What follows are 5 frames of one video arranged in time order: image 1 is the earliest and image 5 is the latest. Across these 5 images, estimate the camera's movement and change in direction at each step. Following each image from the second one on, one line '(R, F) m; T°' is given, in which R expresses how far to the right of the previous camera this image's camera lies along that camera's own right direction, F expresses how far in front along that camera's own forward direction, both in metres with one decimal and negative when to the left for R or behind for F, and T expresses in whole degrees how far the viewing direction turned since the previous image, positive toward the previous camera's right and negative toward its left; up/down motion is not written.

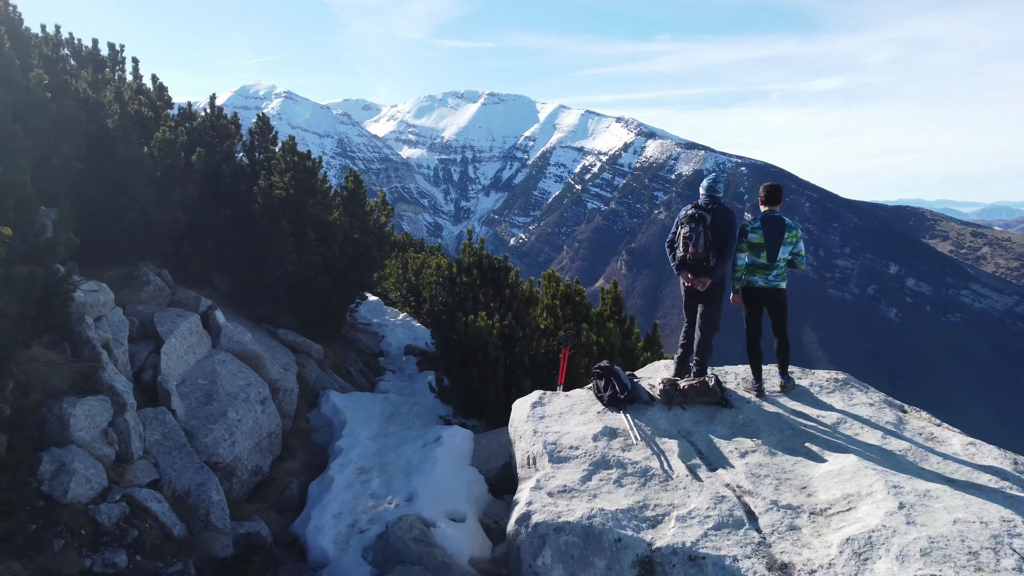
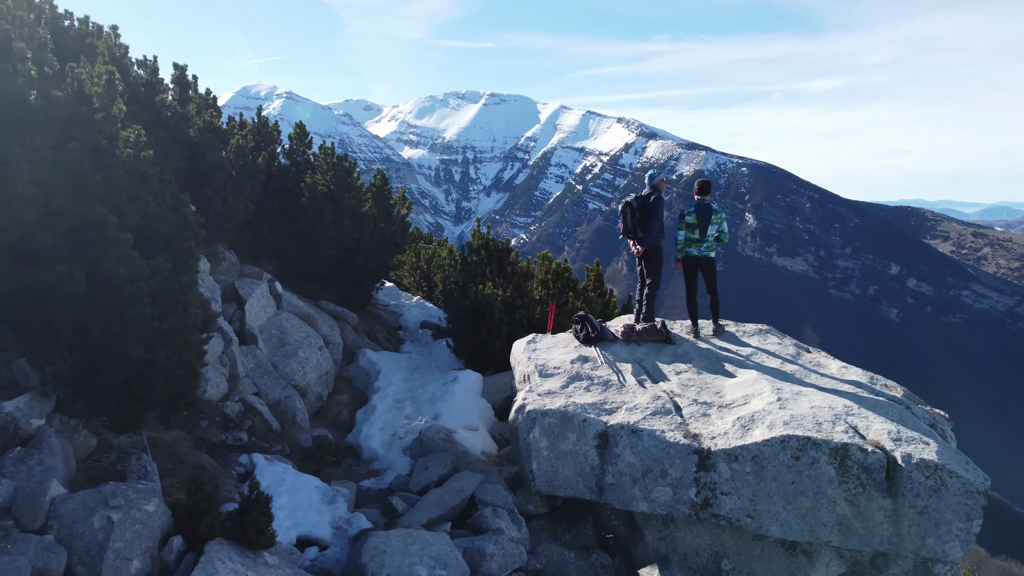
(0.0, -2.3) m; 0°
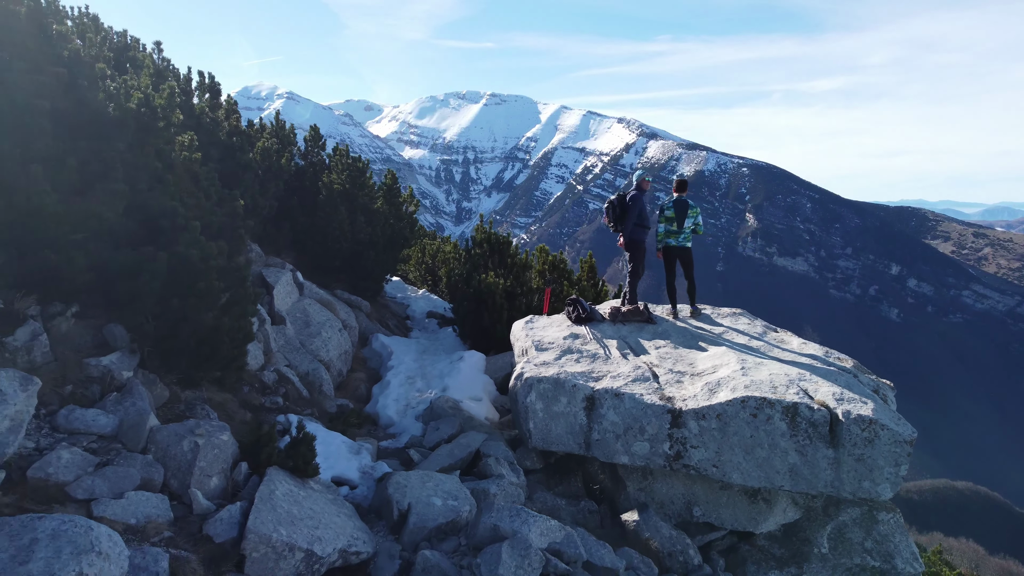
(0.0, -1.2) m; 0°
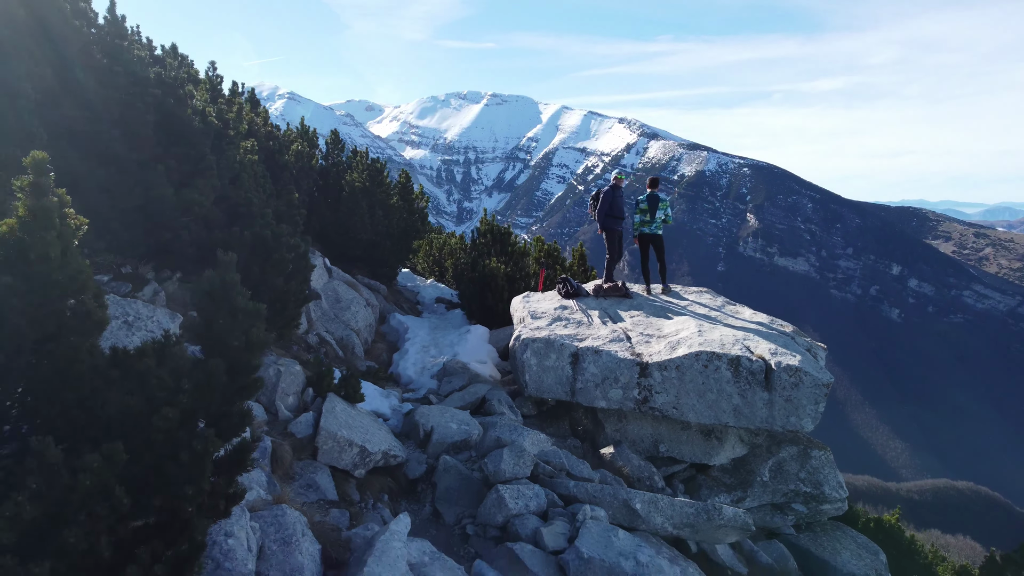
(0.0, -1.9) m; 0°
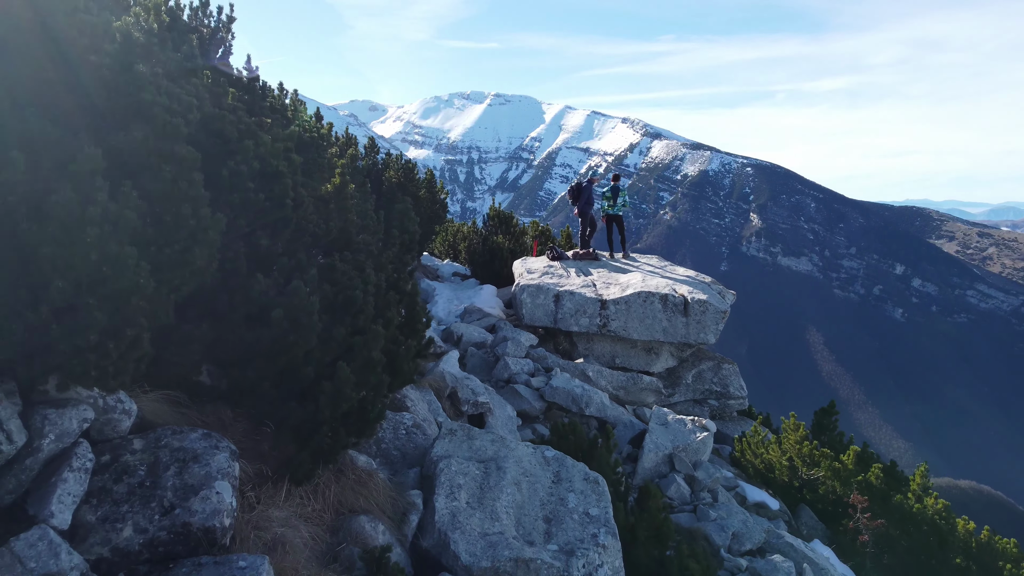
(0.0, -4.7) m; 0°
